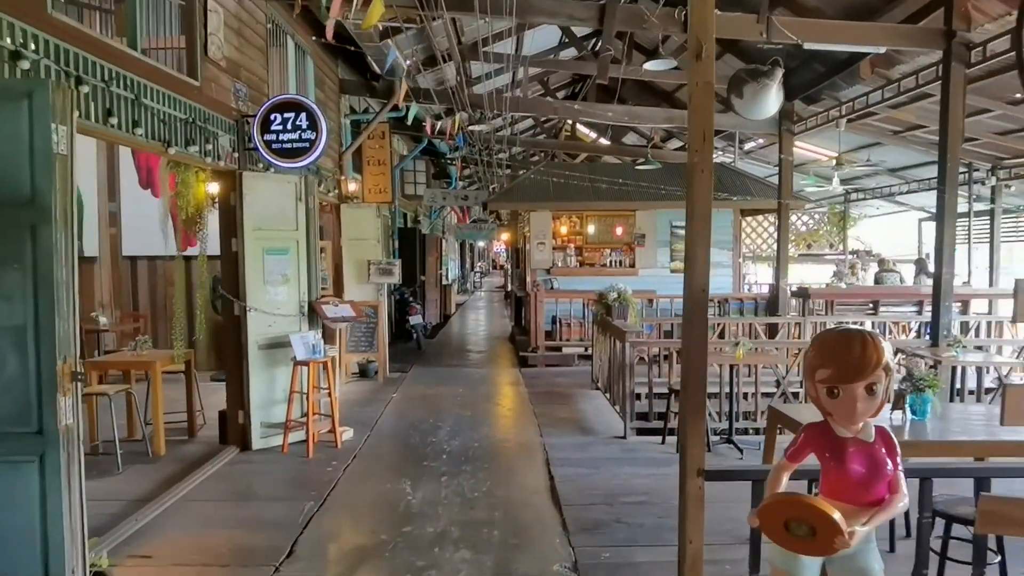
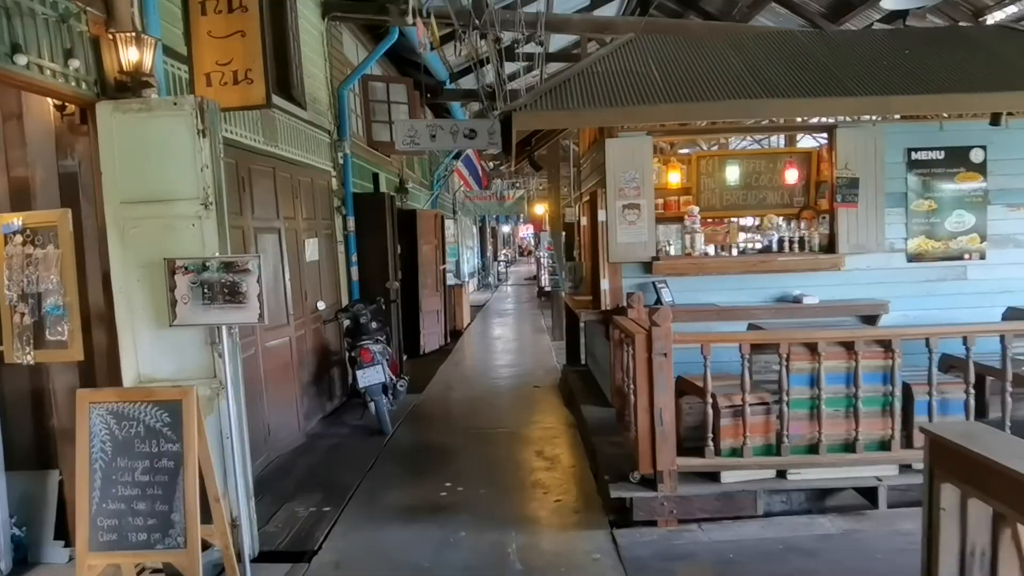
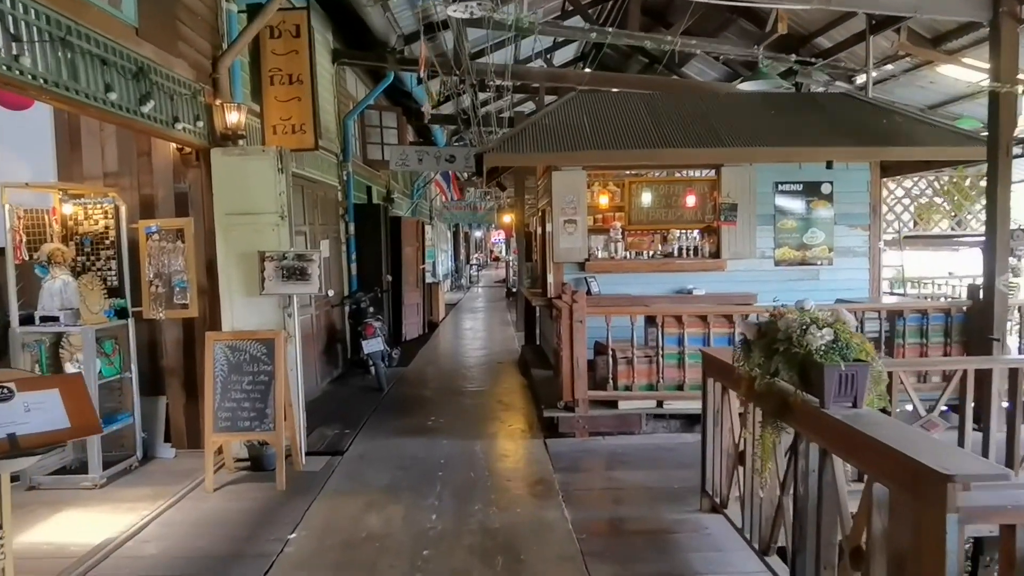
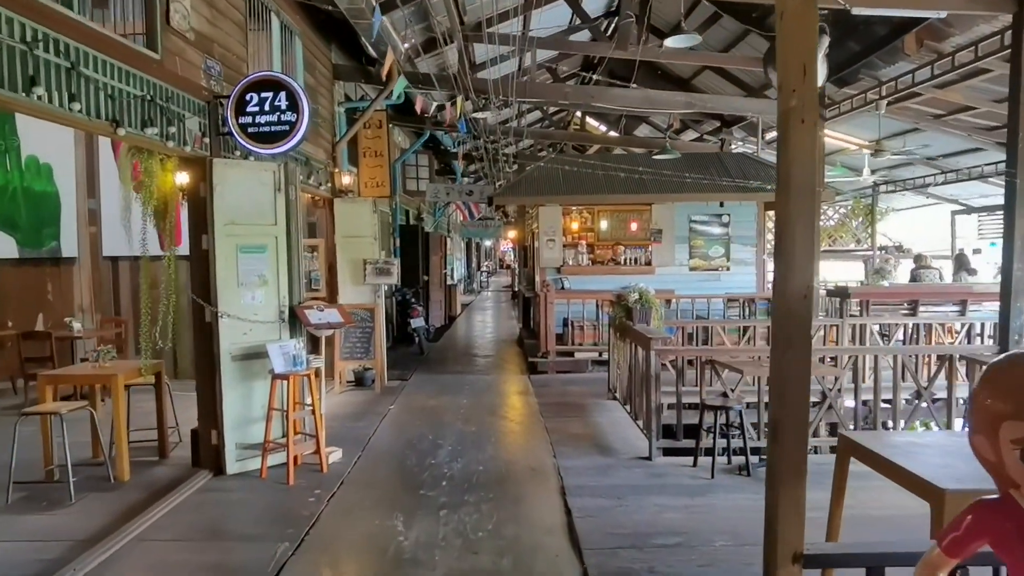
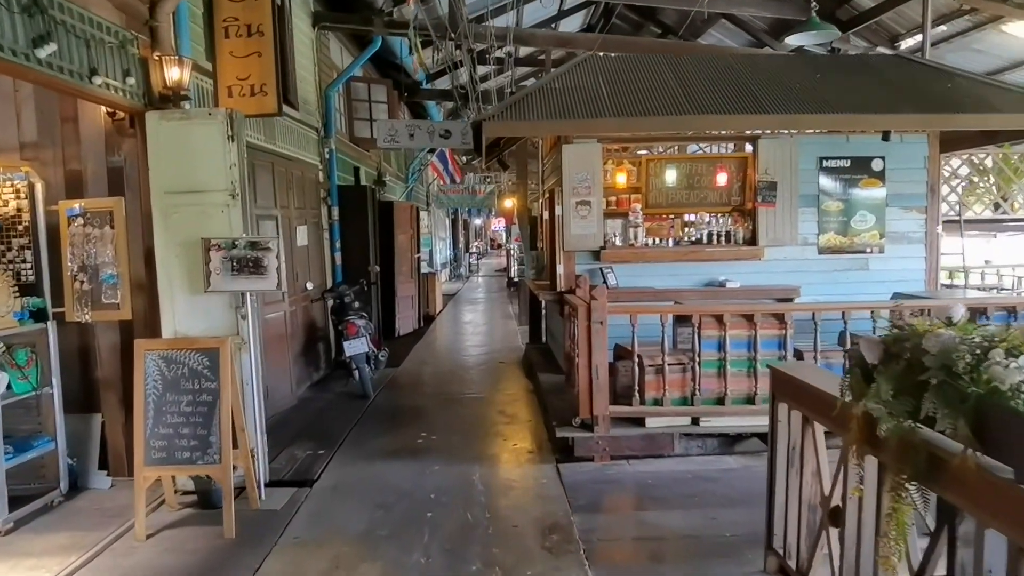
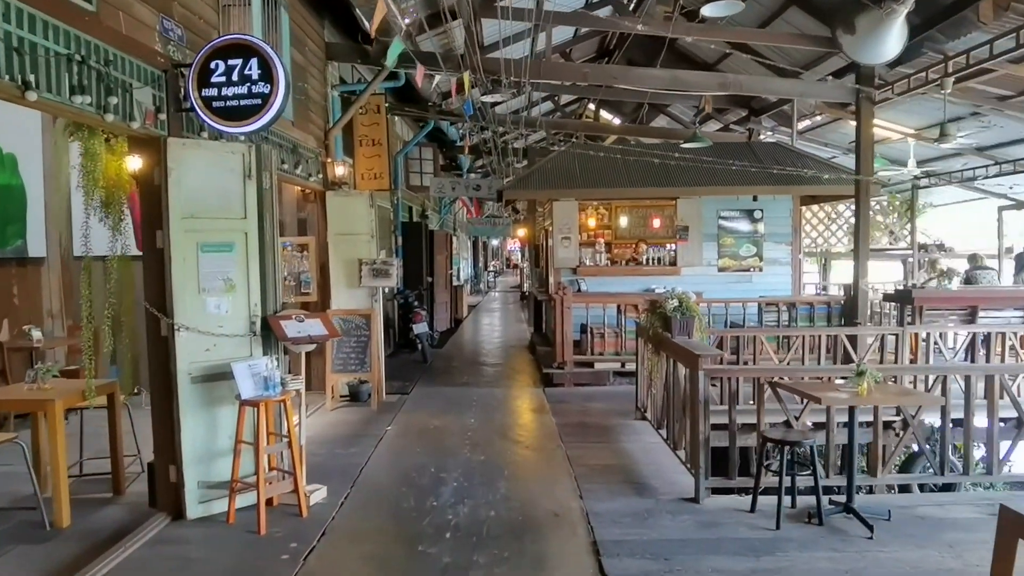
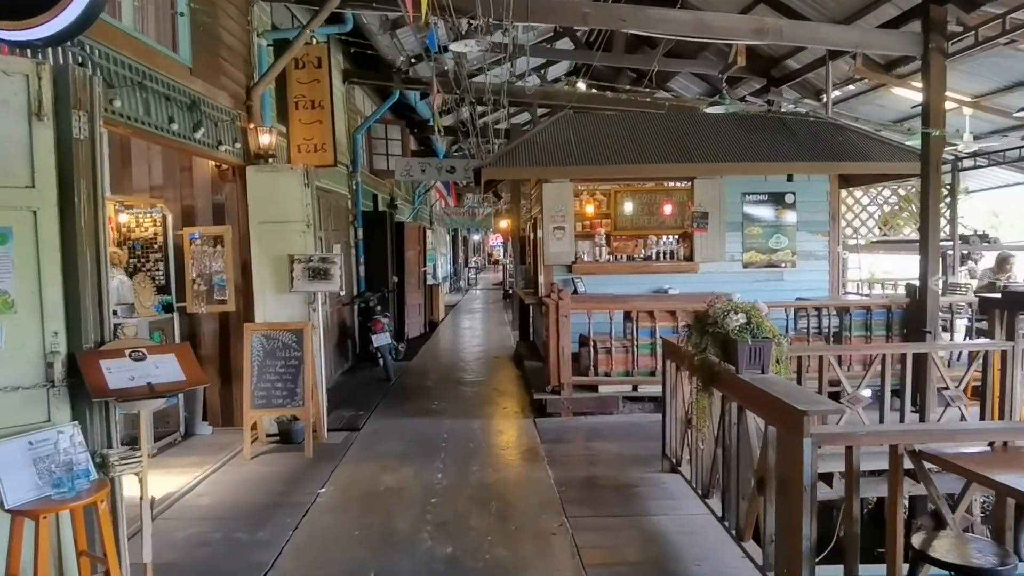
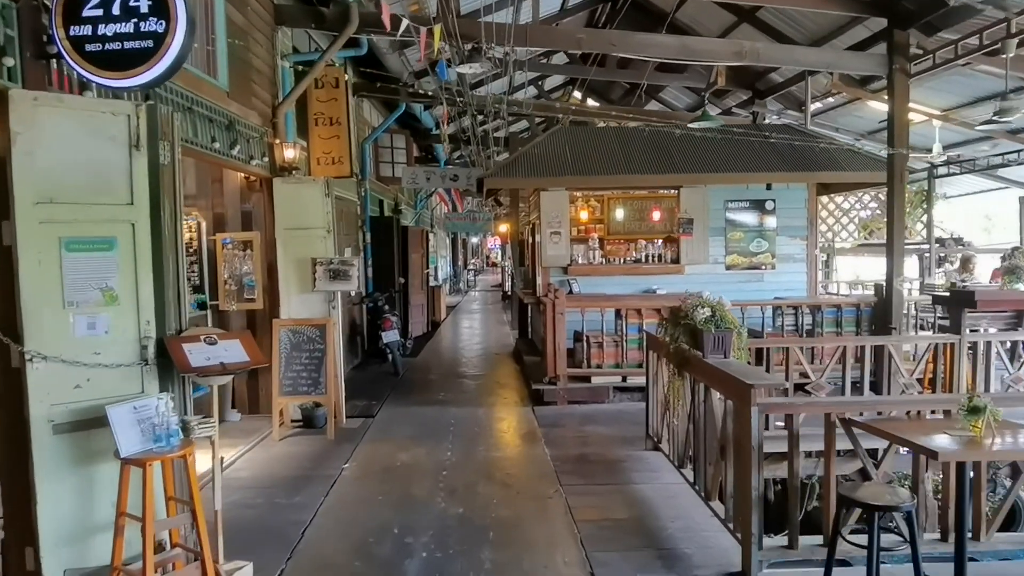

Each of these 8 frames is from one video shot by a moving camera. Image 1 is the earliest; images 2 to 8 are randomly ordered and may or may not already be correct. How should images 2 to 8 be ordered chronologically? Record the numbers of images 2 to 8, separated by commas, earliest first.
4, 6, 8, 7, 3, 5, 2
